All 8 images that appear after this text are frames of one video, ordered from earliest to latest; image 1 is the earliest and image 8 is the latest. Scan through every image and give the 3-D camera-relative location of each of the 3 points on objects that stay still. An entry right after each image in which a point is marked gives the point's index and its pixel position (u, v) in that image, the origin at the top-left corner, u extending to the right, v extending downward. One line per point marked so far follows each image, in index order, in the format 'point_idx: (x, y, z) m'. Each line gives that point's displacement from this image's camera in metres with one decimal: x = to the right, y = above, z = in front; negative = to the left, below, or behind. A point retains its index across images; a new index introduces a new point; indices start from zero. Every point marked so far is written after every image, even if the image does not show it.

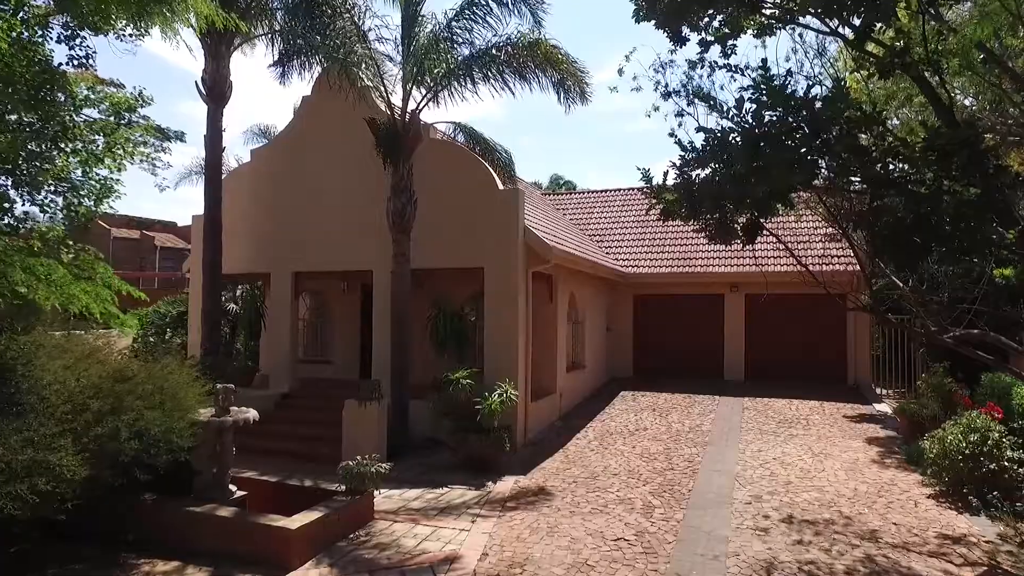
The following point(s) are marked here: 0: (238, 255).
0: (-5.7, +0.7, +13.8) m
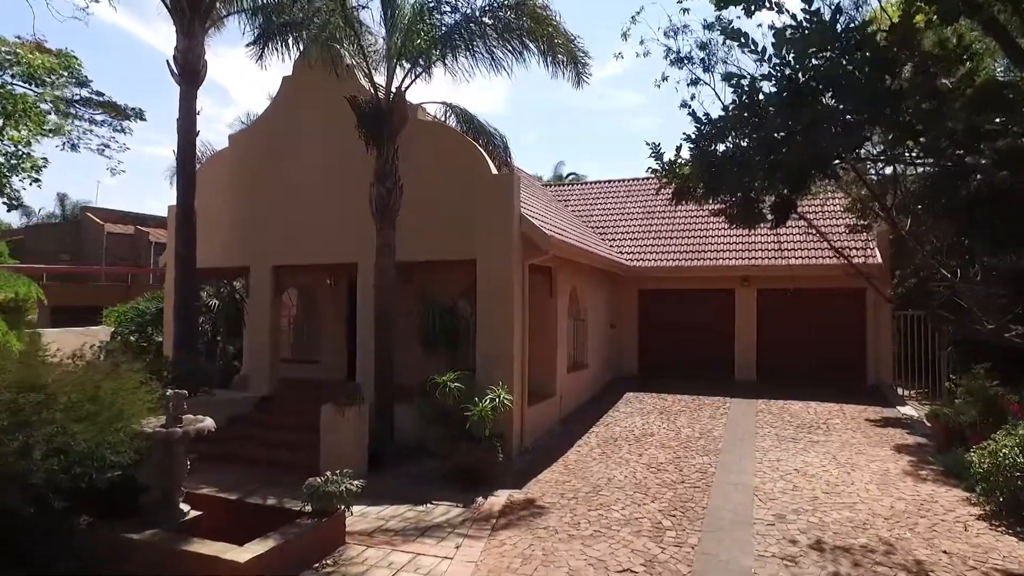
0: (-5.8, +0.8, +12.9) m
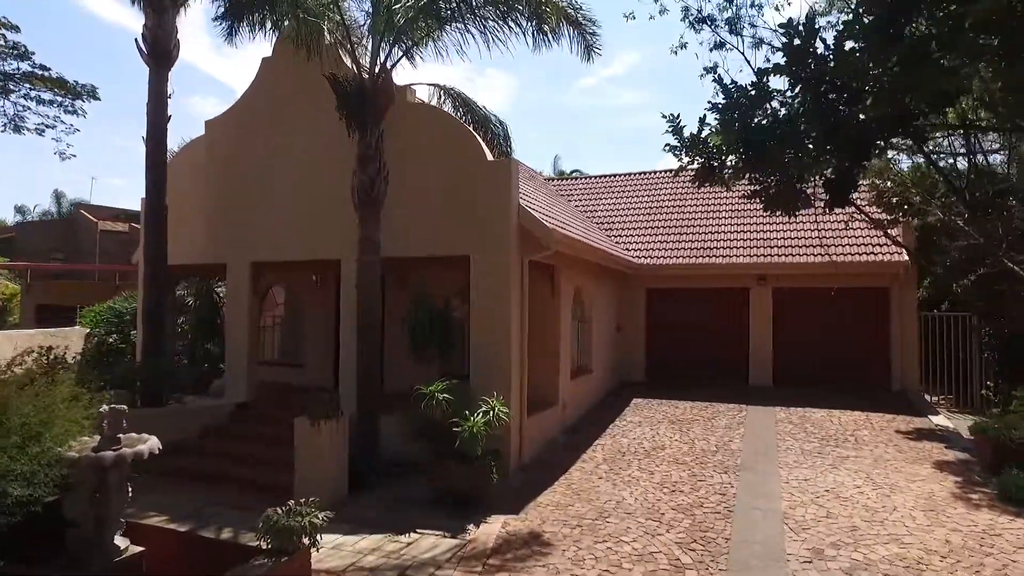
0: (-5.8, +0.8, +11.9) m
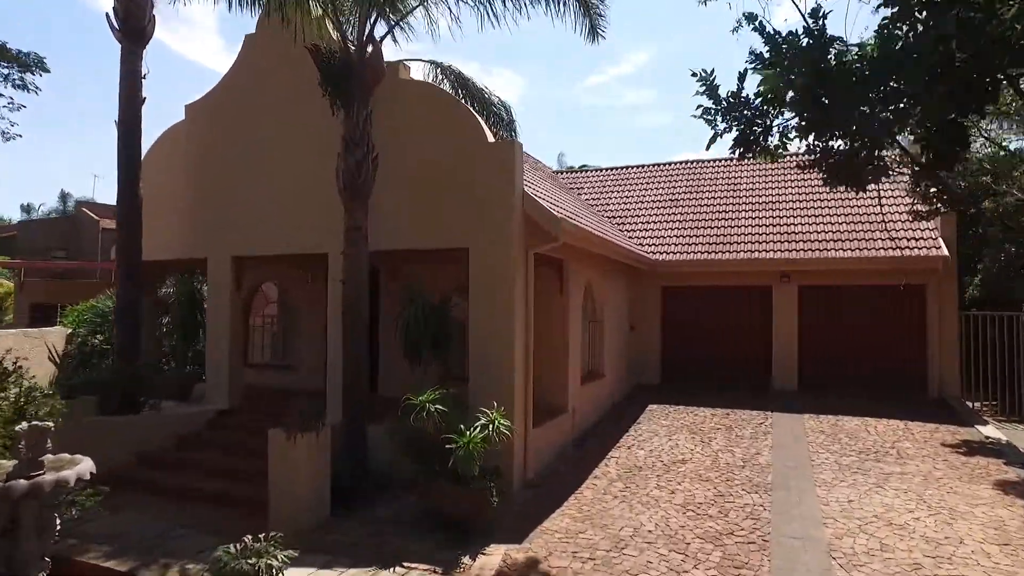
0: (-5.7, +0.9, +11.0) m
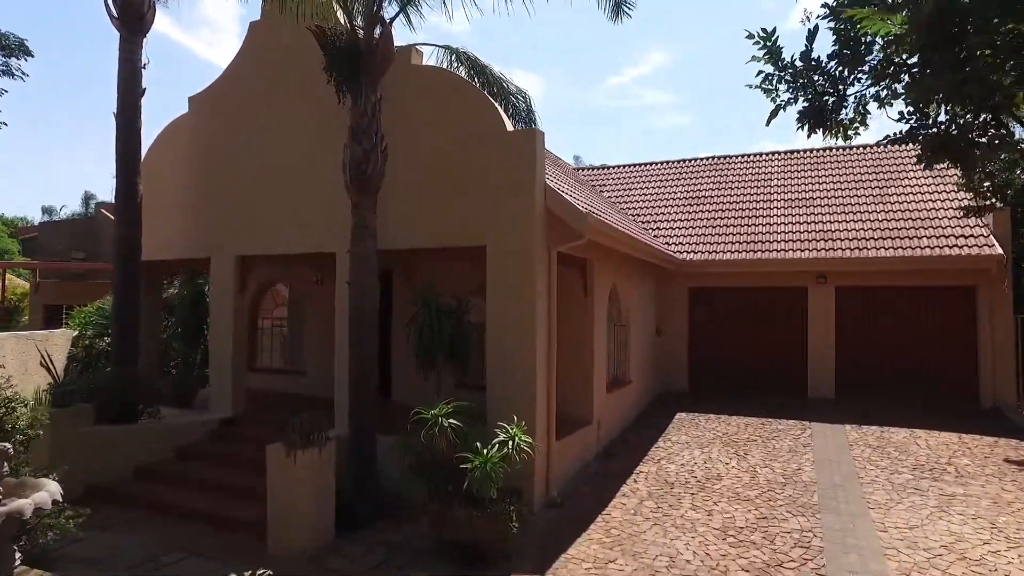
0: (-5.4, +0.8, +10.5) m
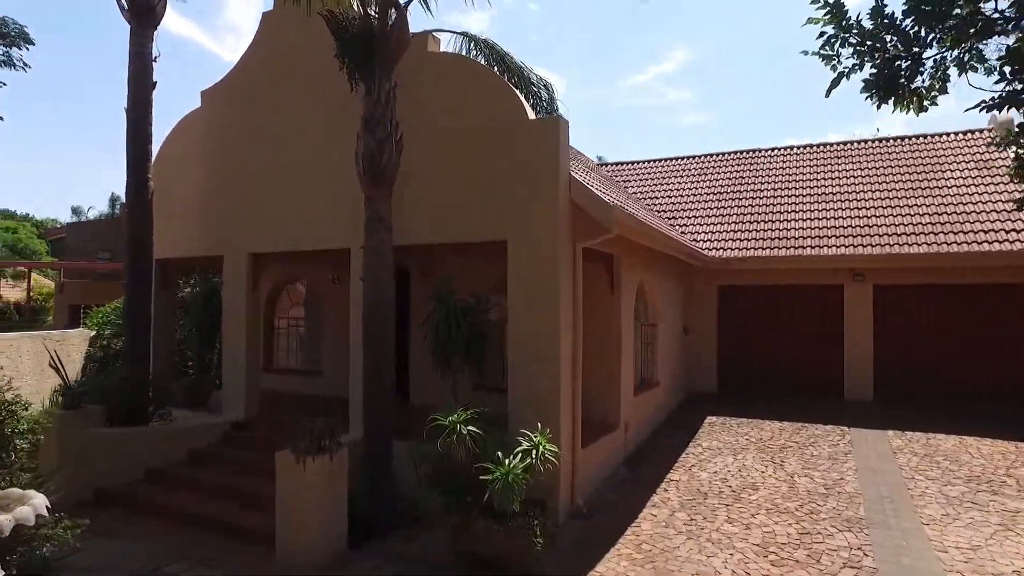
0: (-5.0, +0.9, +10.2) m
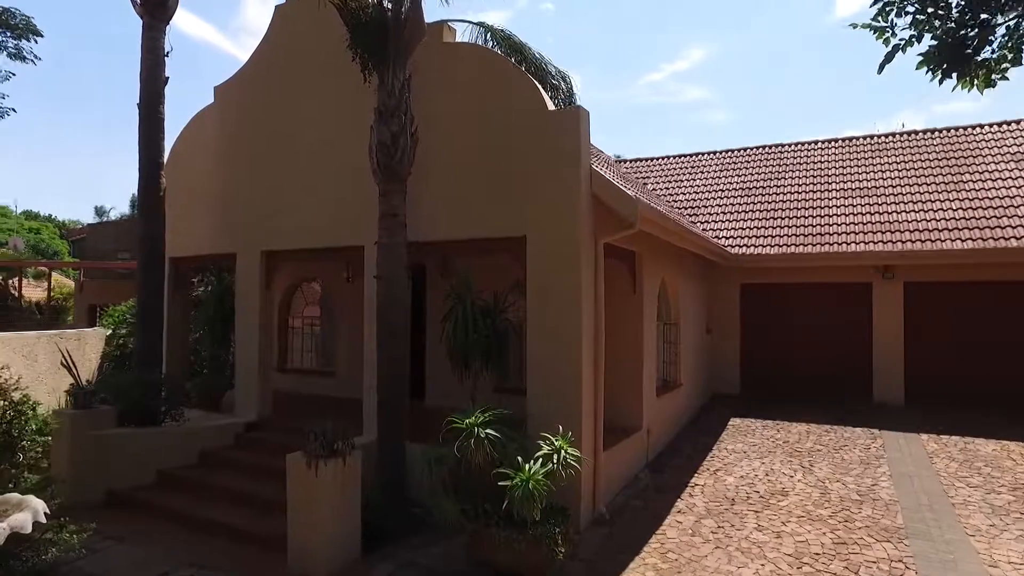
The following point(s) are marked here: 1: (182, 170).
0: (-4.8, +0.9, +10.1) m
1: (-5.2, +1.9, +10.4) m
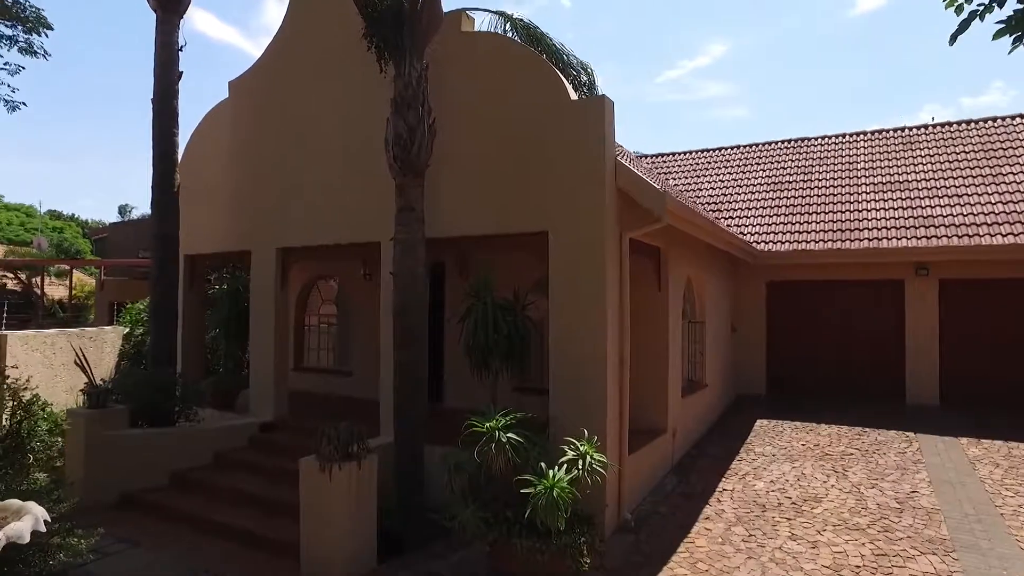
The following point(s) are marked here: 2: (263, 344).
0: (-4.5, +0.9, +9.9) m
1: (-4.9, +1.9, +10.2) m
2: (-3.5, -0.8, +9.3) m
